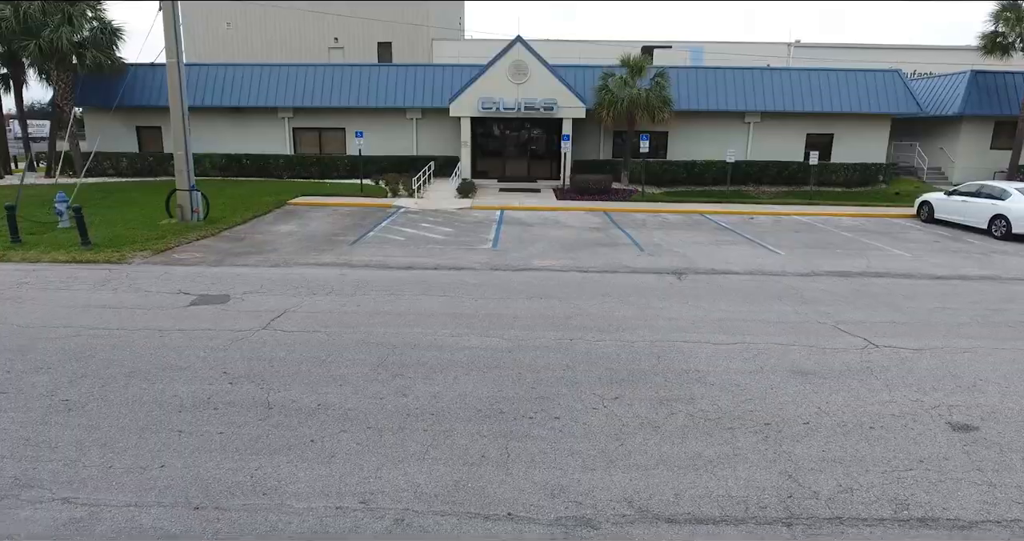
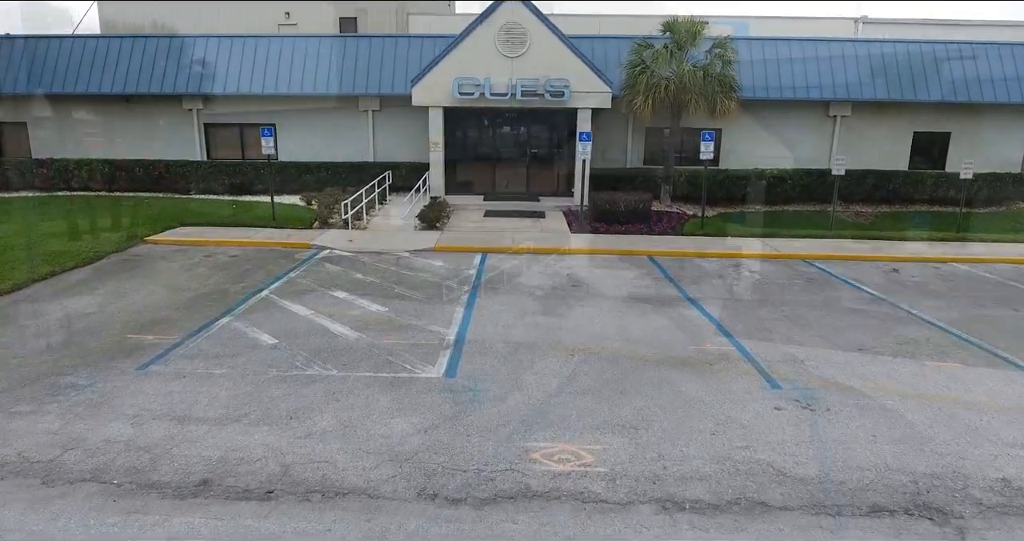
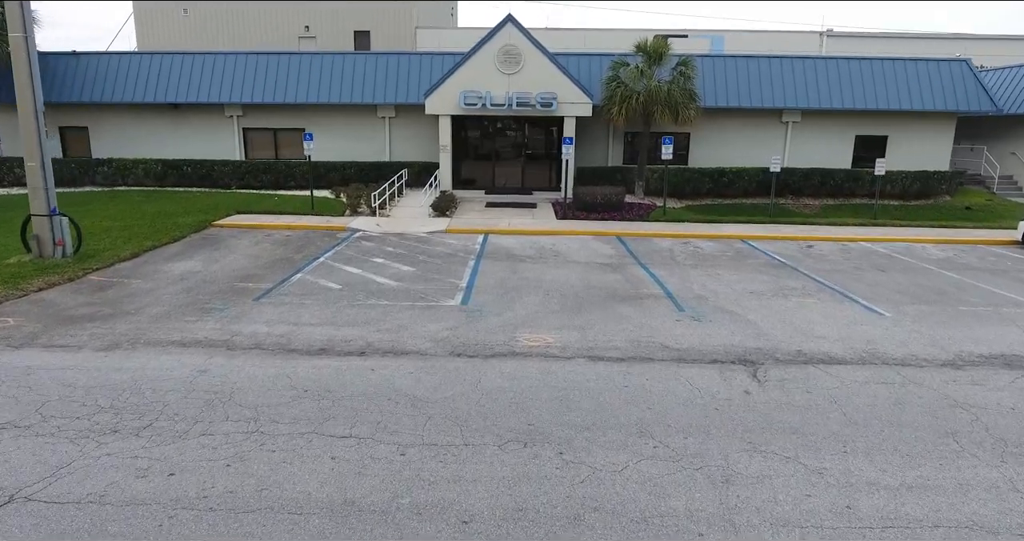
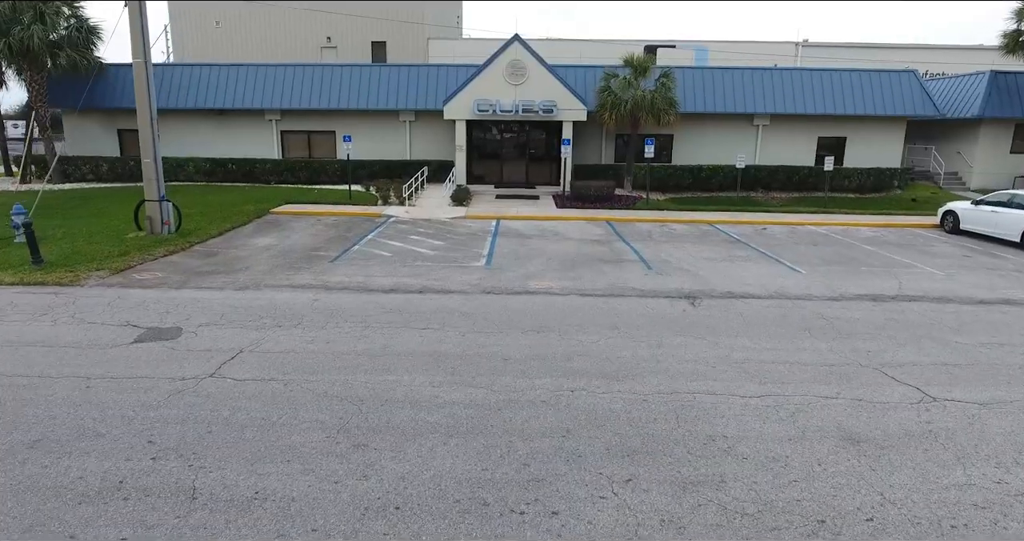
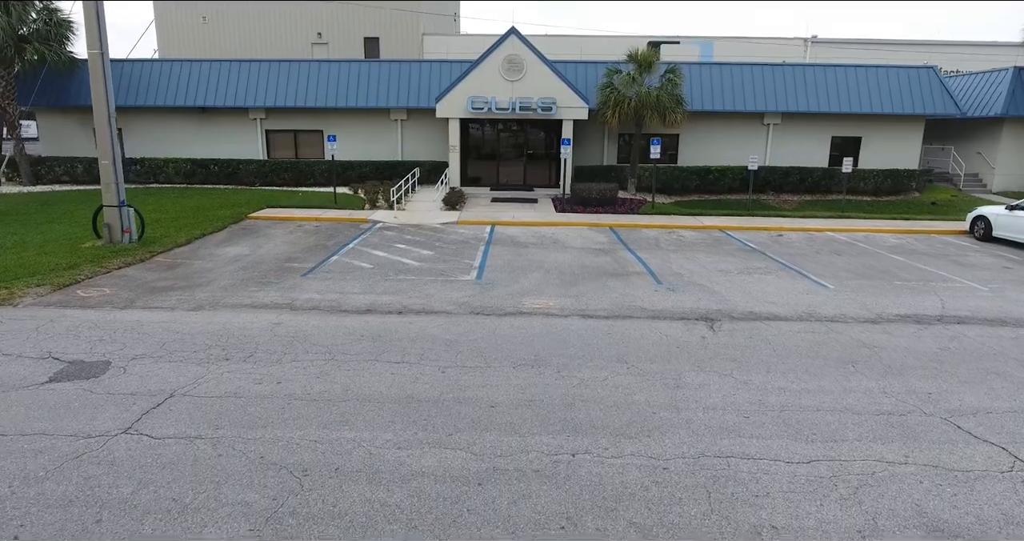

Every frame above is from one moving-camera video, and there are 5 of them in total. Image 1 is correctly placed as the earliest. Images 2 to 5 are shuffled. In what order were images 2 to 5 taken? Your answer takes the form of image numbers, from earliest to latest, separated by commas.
4, 5, 3, 2
